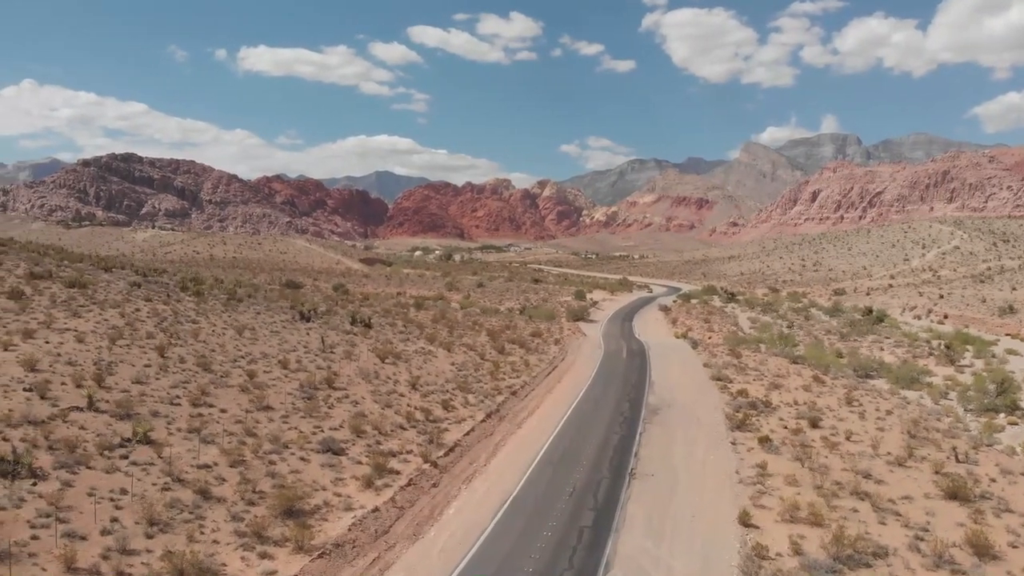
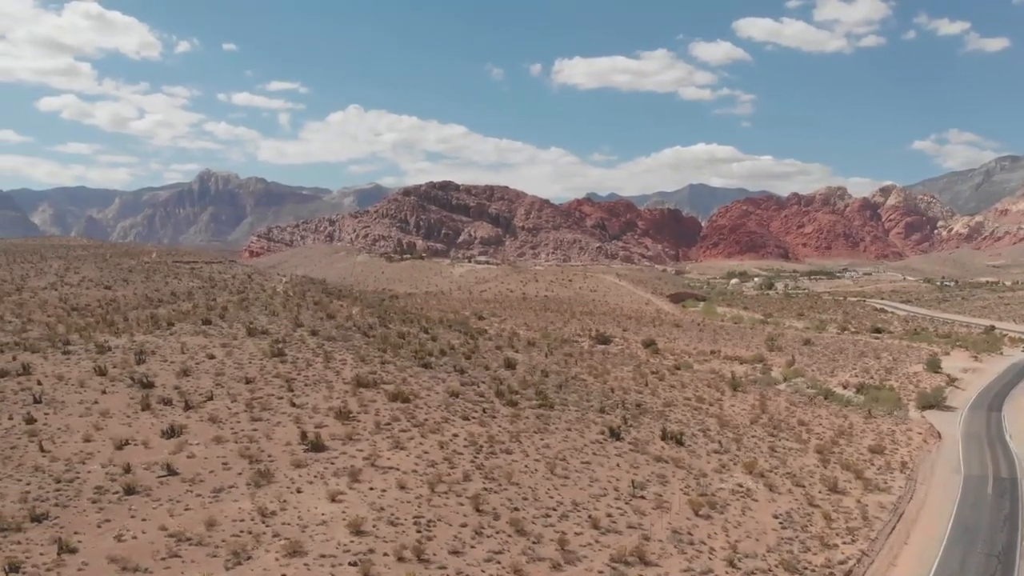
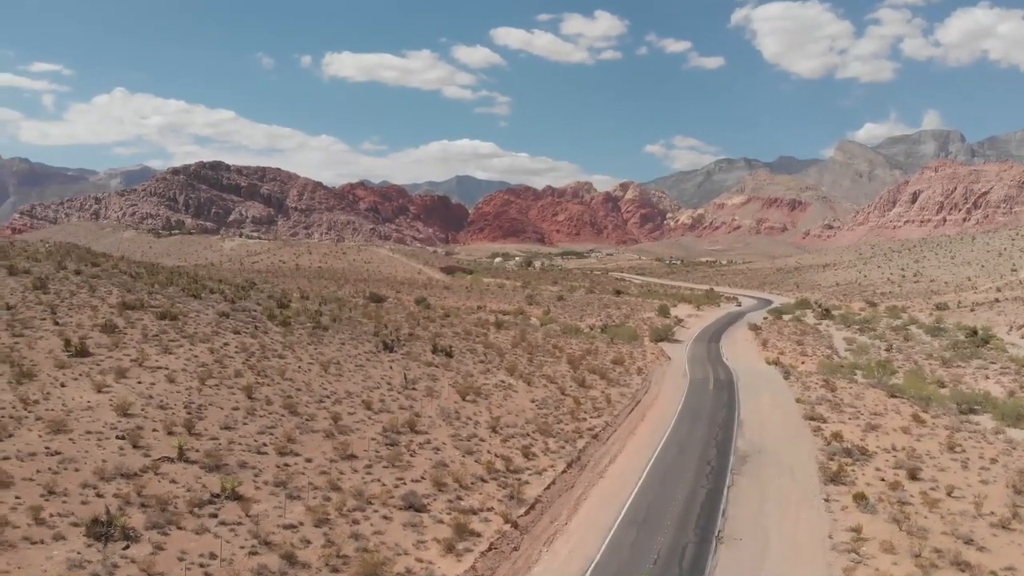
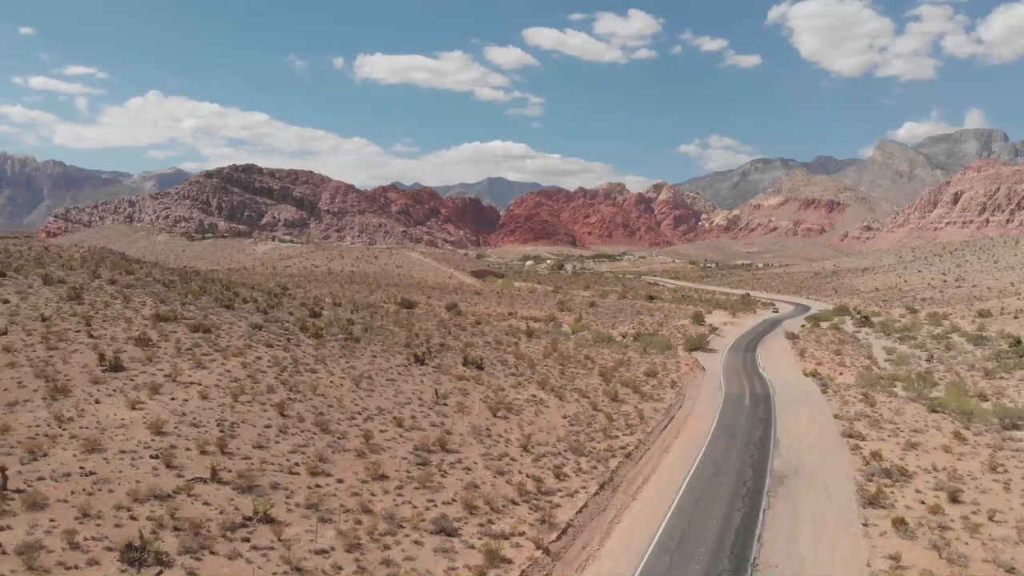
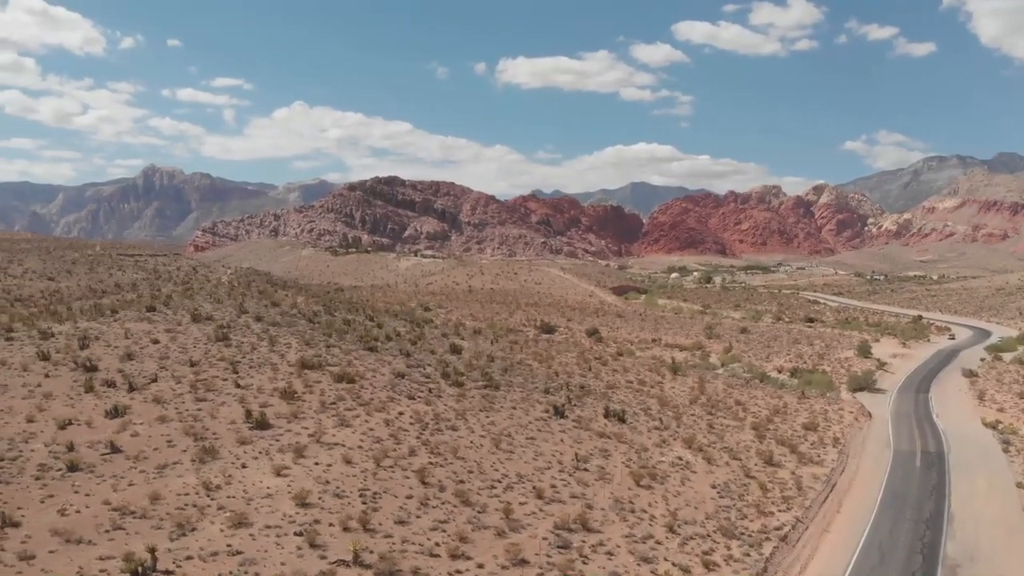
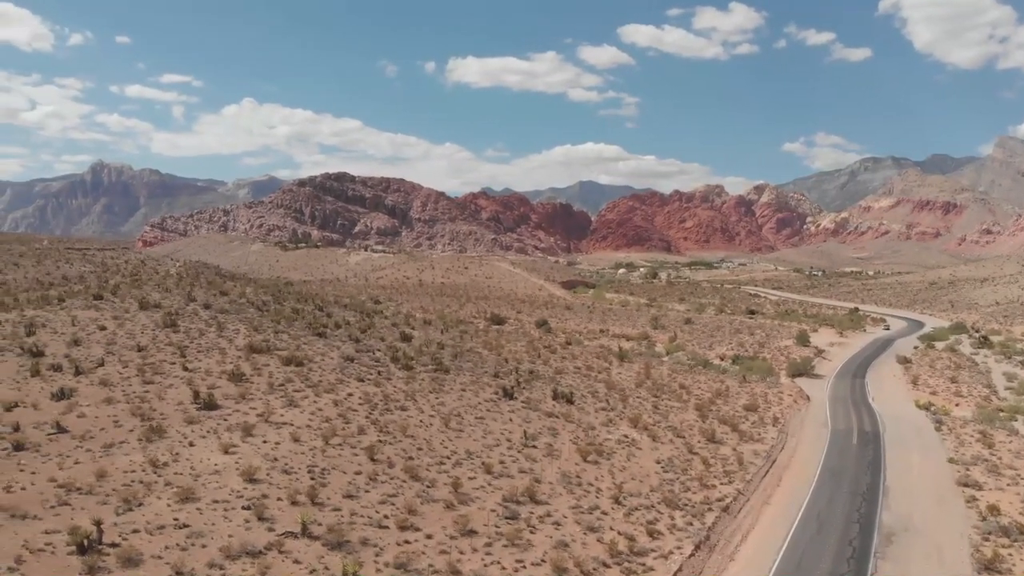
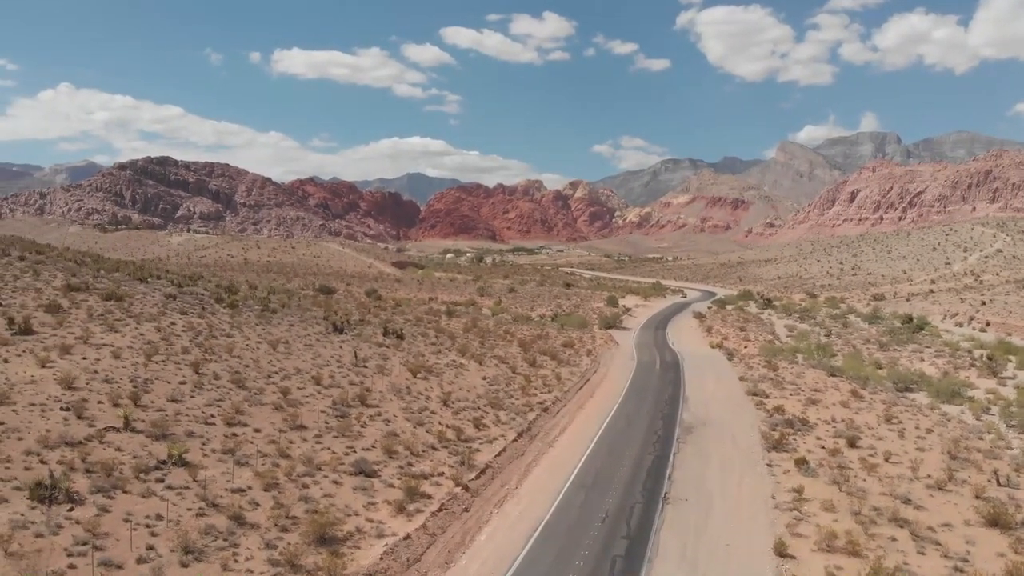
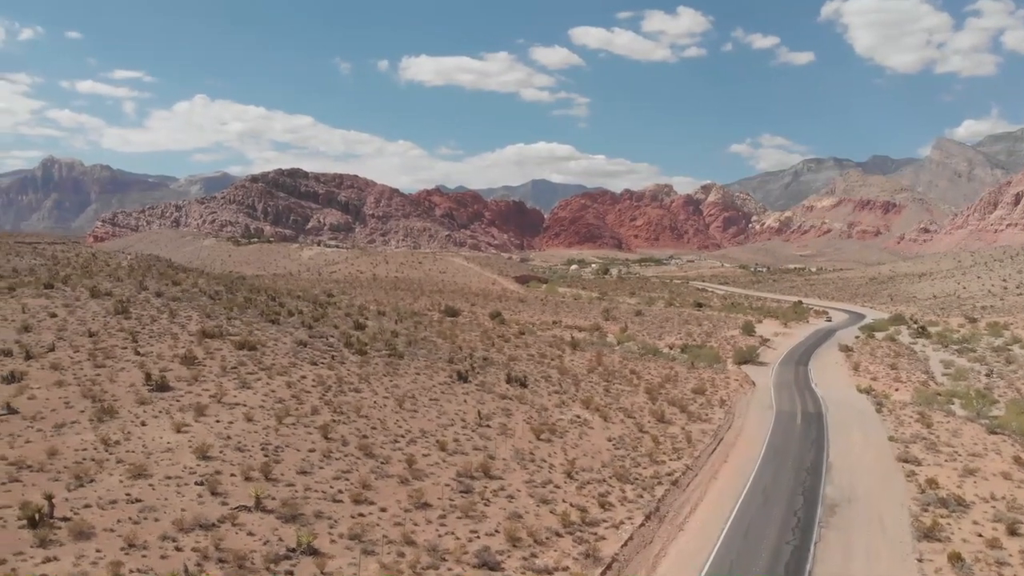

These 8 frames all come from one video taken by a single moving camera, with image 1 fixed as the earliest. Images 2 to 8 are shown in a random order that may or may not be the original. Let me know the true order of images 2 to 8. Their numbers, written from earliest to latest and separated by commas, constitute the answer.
7, 3, 4, 8, 6, 5, 2
